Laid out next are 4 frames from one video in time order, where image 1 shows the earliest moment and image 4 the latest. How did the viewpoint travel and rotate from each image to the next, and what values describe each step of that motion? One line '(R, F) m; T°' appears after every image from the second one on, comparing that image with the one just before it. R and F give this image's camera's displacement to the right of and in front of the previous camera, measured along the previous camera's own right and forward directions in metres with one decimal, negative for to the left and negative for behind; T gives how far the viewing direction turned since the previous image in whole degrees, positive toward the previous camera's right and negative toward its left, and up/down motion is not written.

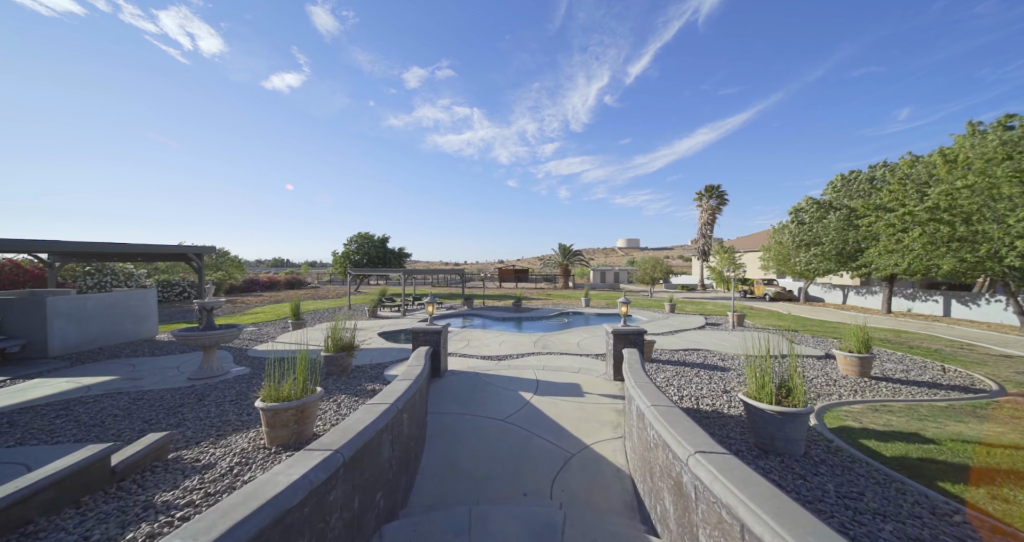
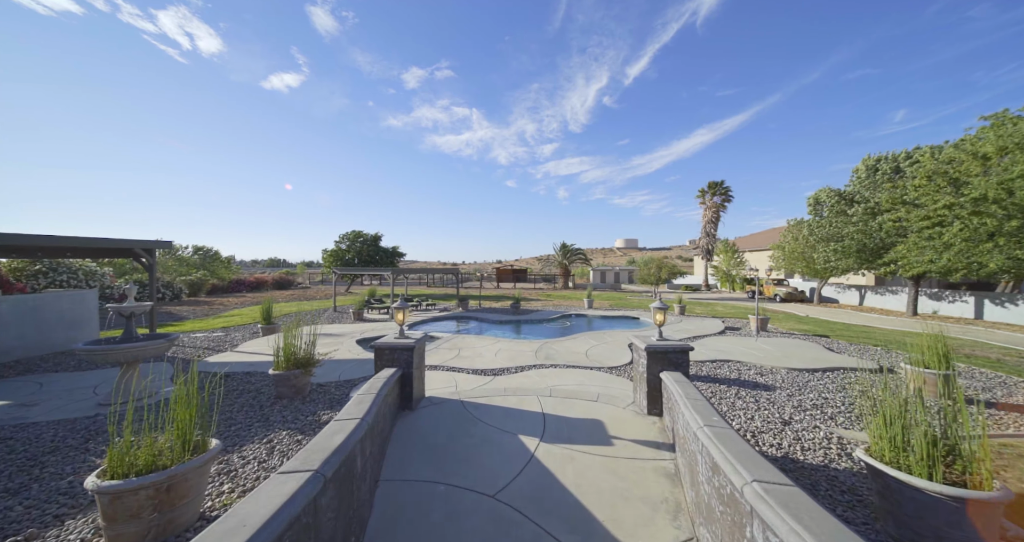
(0.0, +0.9) m; 0°
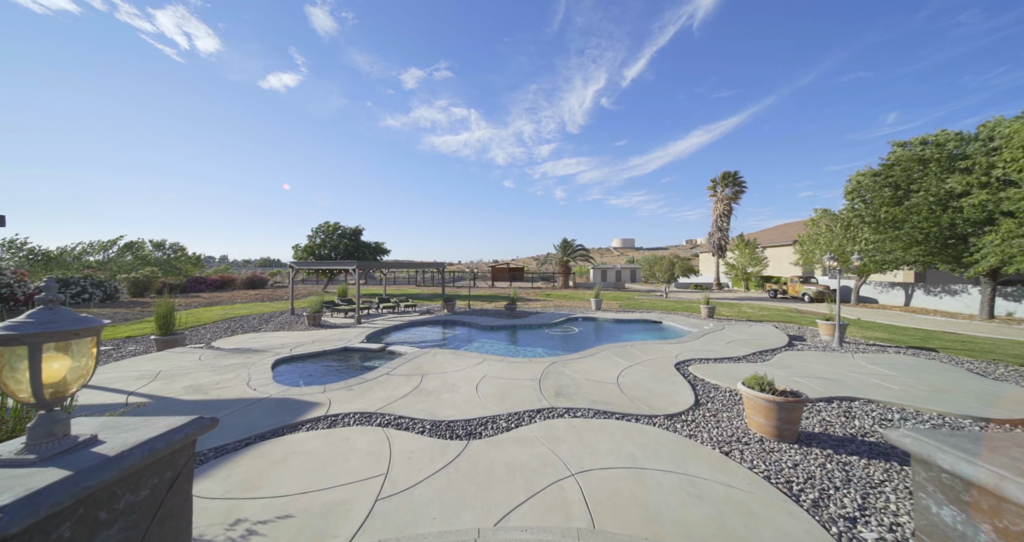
(+0.1, +2.0) m; 0°
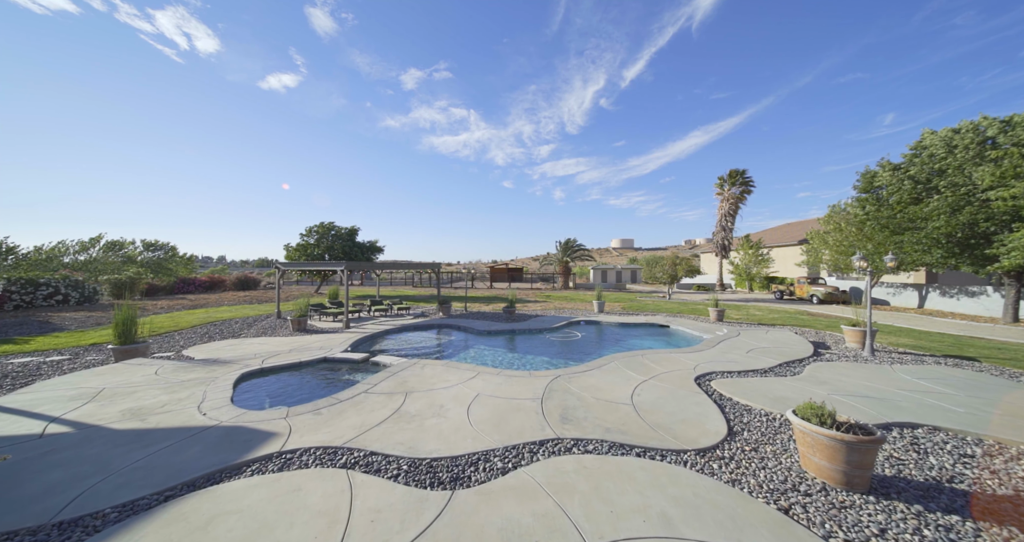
(0.0, +0.5) m; 0°
